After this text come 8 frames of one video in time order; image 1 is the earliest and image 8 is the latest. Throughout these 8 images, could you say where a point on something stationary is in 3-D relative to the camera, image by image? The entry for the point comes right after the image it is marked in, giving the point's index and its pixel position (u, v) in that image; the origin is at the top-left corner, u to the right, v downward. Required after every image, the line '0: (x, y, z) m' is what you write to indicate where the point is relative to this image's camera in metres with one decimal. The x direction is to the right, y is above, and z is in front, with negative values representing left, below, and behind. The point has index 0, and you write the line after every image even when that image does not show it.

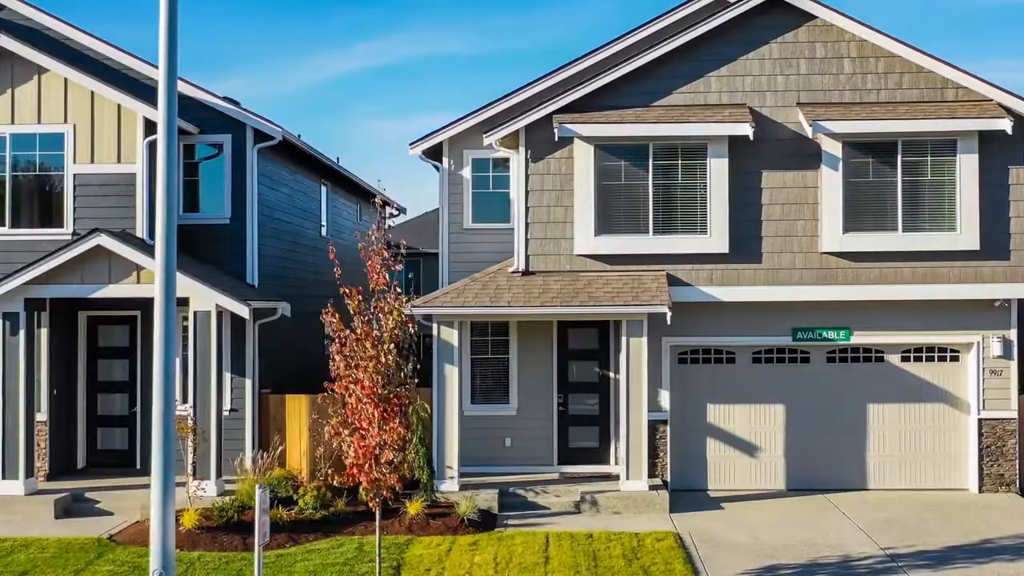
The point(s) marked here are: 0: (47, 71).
0: (-5.7, +2.7, +12.4) m
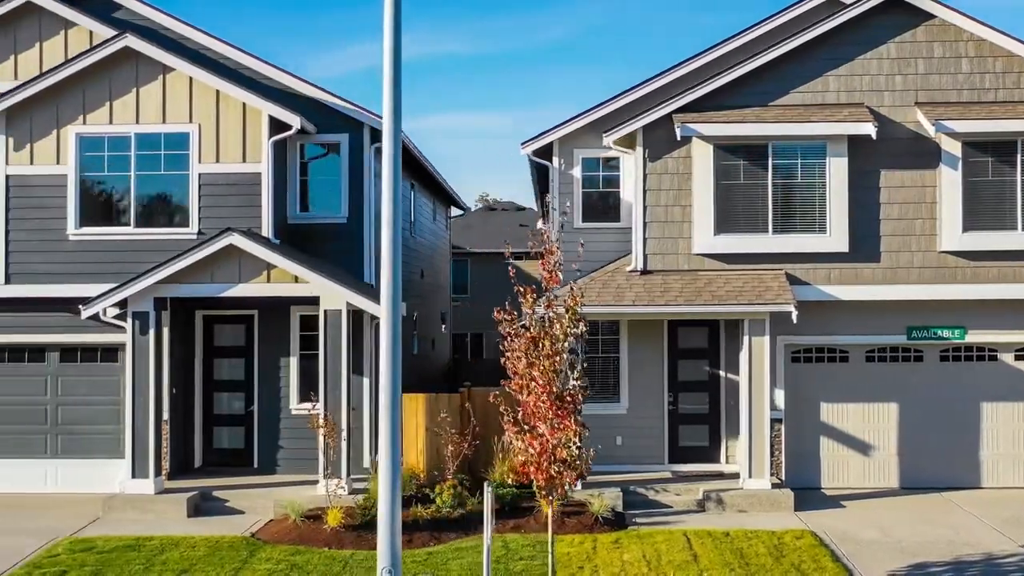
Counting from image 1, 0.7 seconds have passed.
0: (-4.2, +2.7, +12.5) m
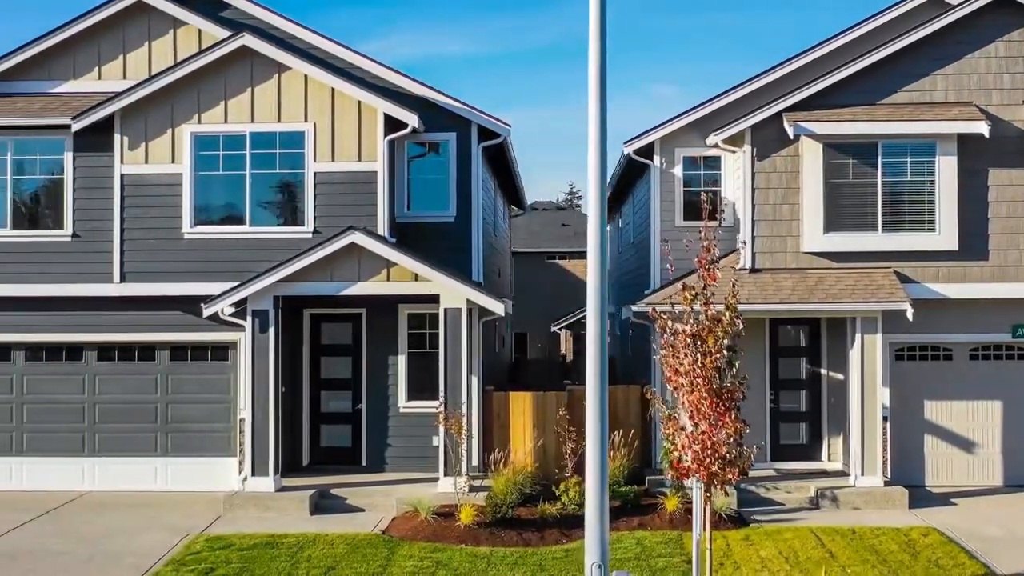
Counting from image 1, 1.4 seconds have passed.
0: (-2.8, +2.7, +12.5) m
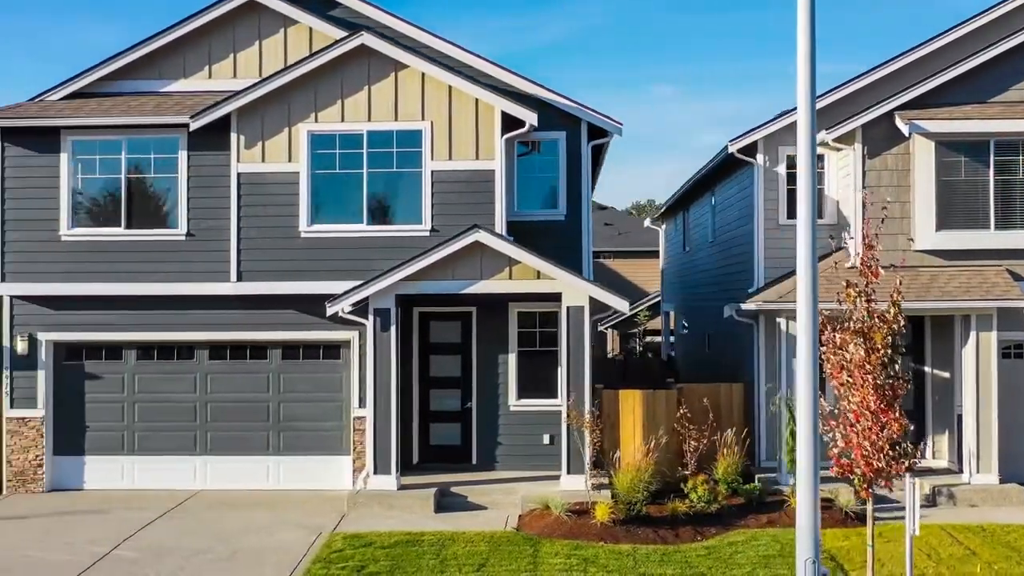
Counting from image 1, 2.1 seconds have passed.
0: (-1.3, +2.7, +12.5) m
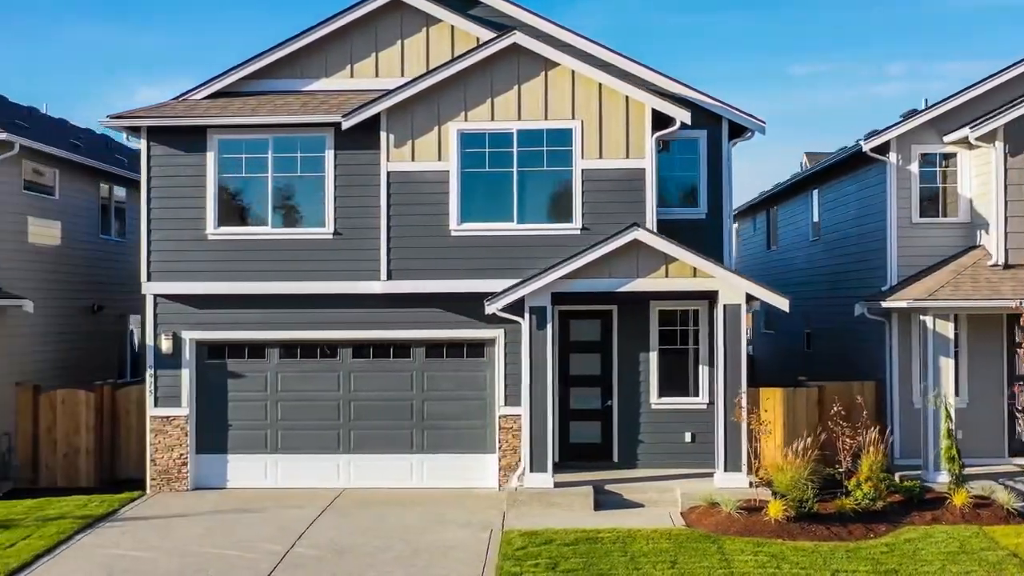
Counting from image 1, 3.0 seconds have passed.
0: (+0.5, +2.7, +12.5) m
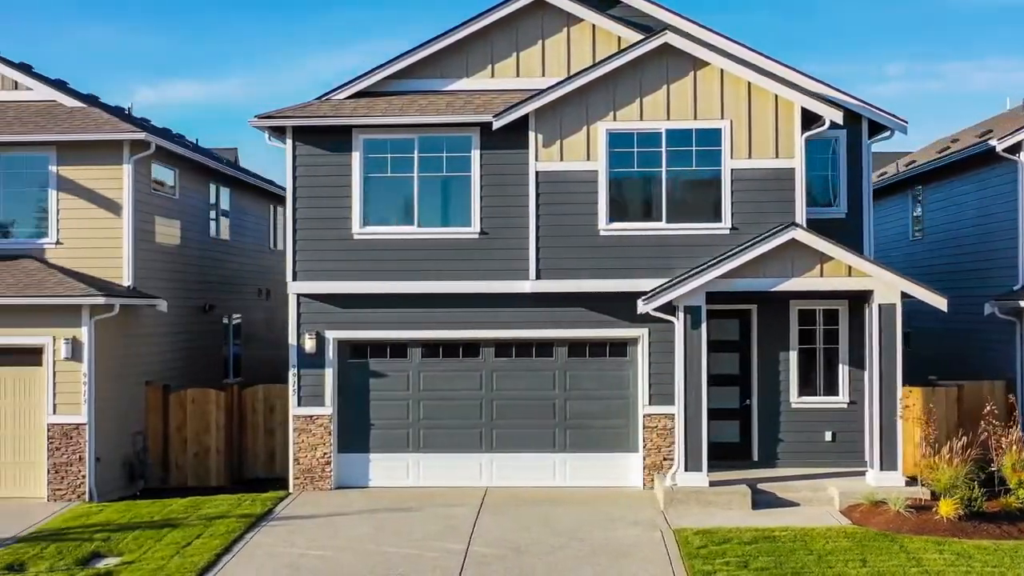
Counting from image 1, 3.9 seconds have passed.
0: (+2.4, +2.7, +12.6) m
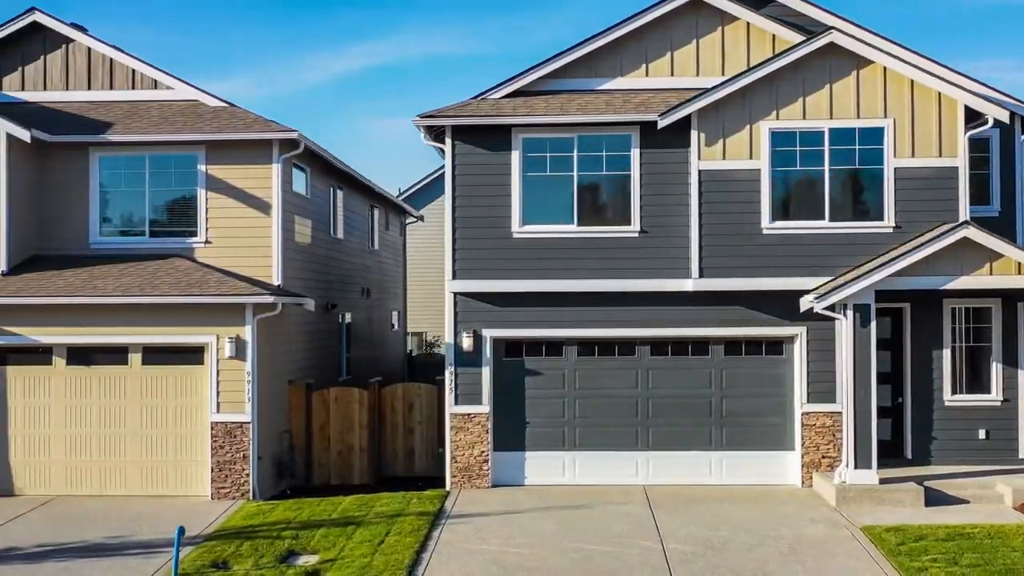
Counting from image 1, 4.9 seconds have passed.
0: (+4.4, +2.8, +12.6) m
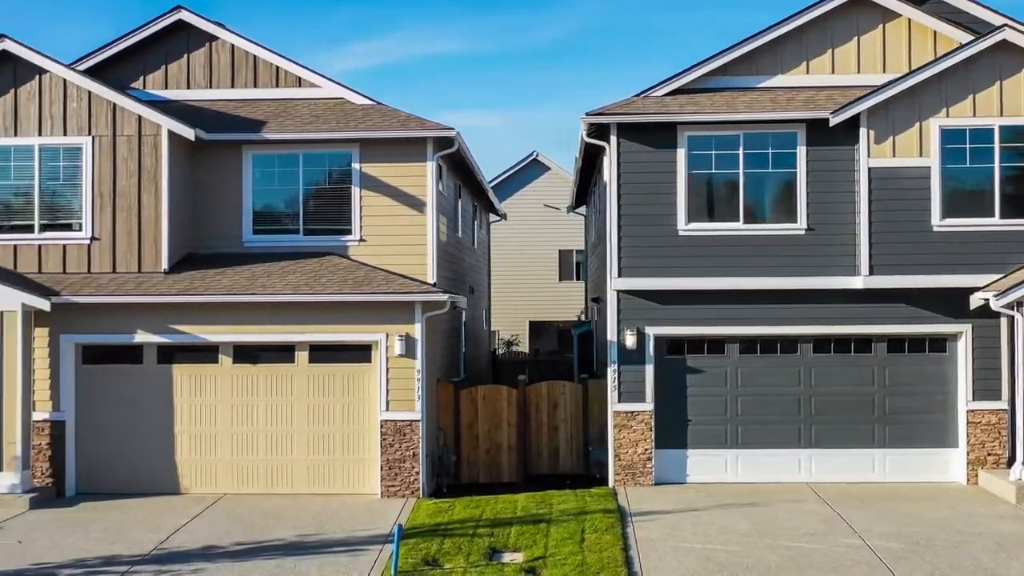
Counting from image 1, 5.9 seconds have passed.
0: (+6.5, +2.8, +12.6) m
